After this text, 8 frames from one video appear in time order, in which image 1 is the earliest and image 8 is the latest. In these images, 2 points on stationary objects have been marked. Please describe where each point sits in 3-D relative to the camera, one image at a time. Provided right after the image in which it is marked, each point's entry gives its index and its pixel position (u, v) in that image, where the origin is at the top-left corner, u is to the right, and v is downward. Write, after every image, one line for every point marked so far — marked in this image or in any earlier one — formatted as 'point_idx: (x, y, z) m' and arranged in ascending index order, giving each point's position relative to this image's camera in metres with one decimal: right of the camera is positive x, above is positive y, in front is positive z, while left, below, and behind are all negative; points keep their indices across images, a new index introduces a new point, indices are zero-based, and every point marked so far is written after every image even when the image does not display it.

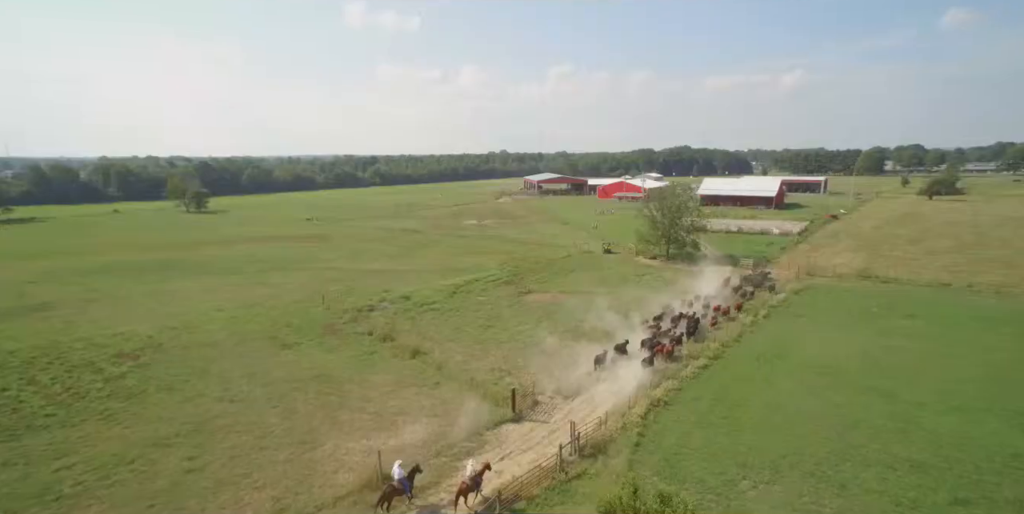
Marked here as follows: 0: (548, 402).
0: (+1.1, -4.4, +16.4) m
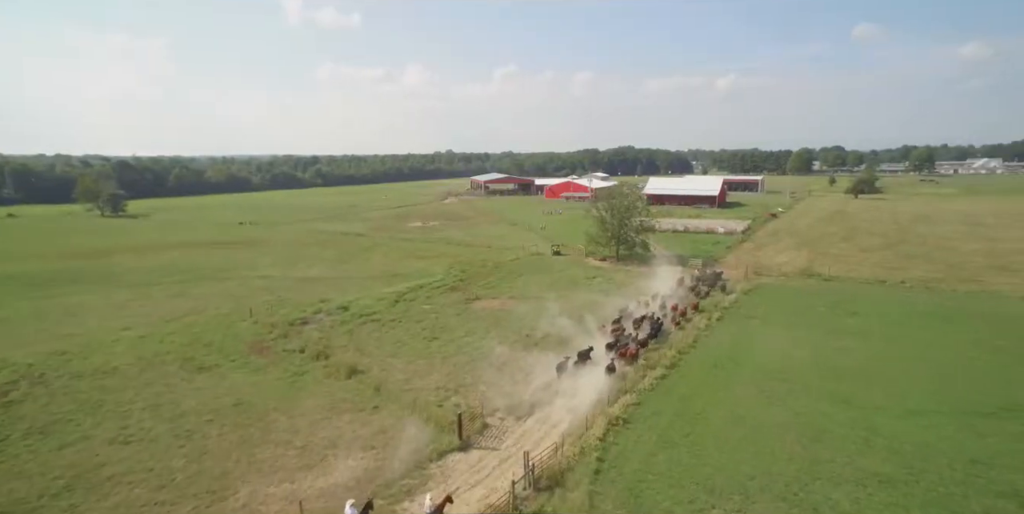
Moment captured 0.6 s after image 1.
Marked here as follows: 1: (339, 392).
0: (-0.4, -4.7, +15.0) m
1: (-5.3, -4.1, +16.6) m
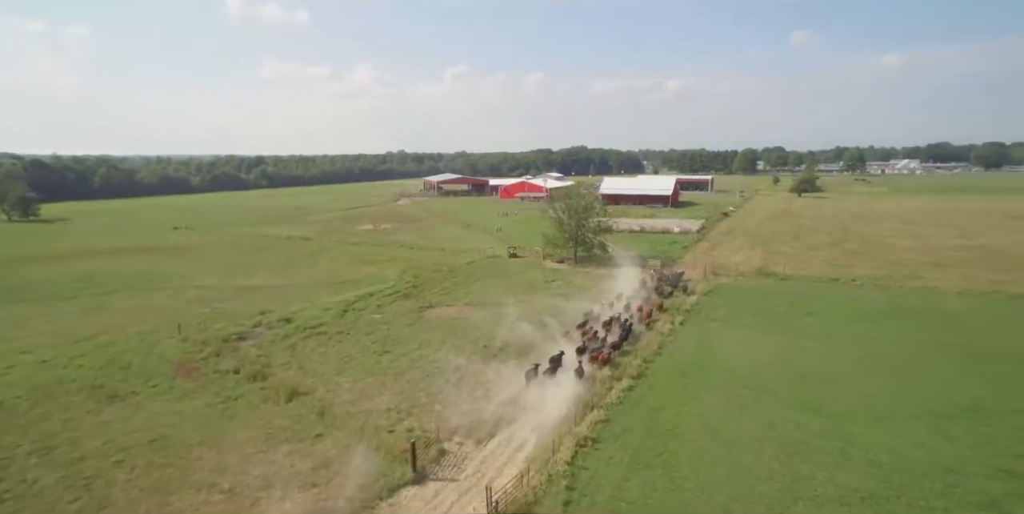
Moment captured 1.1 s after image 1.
0: (-1.4, -4.9, +13.7) m
1: (-6.5, -4.4, +14.8) m
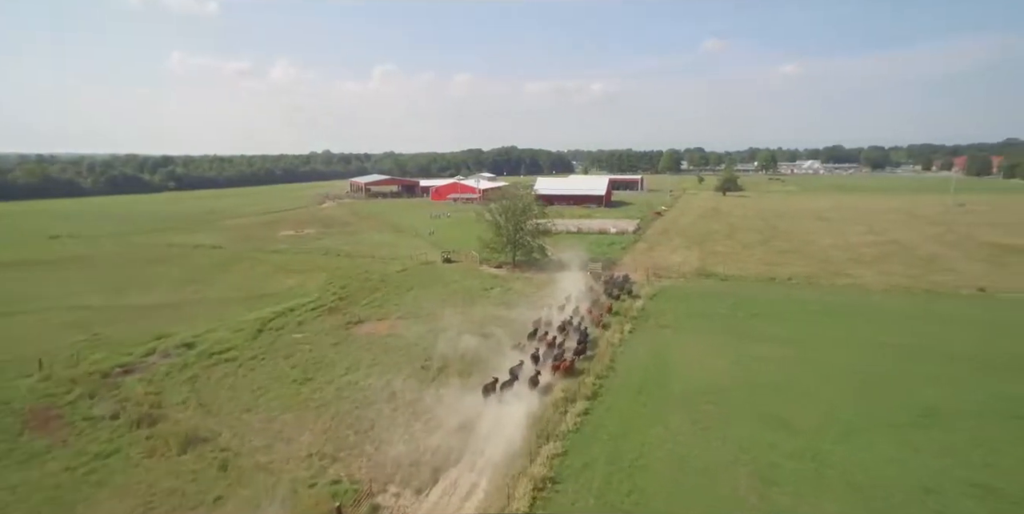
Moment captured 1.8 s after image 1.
0: (-2.5, -5.3, +11.5) m
1: (-7.7, -4.9, +12.0) m
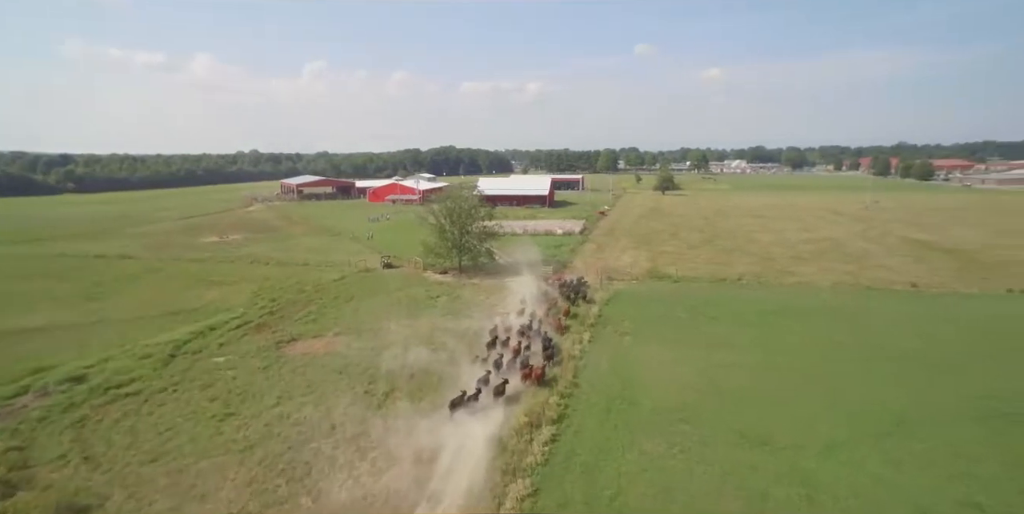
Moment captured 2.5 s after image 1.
0: (-3.1, -5.6, +9.5) m
1: (-8.3, -5.3, +9.4) m
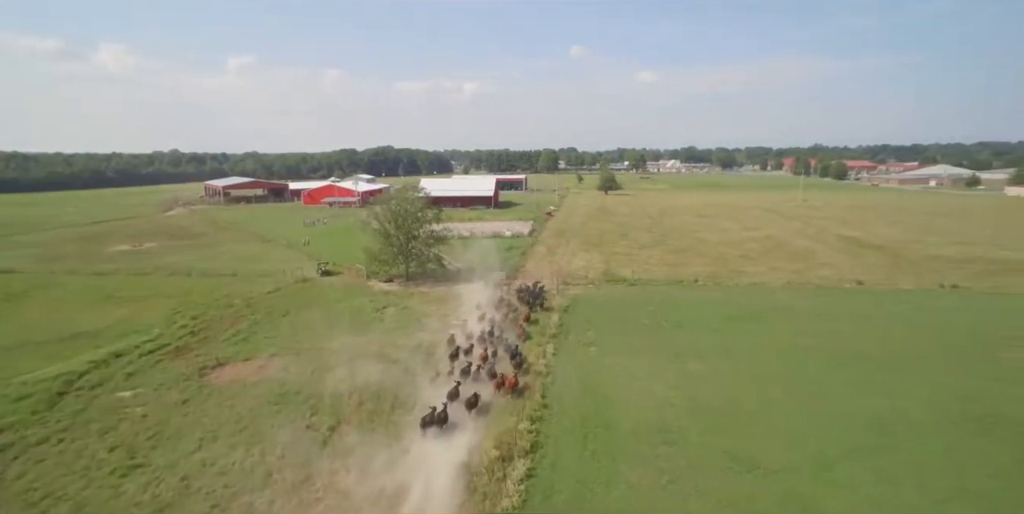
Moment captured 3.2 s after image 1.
0: (-3.2, -5.9, +7.5) m
1: (-8.4, -5.8, +6.8) m
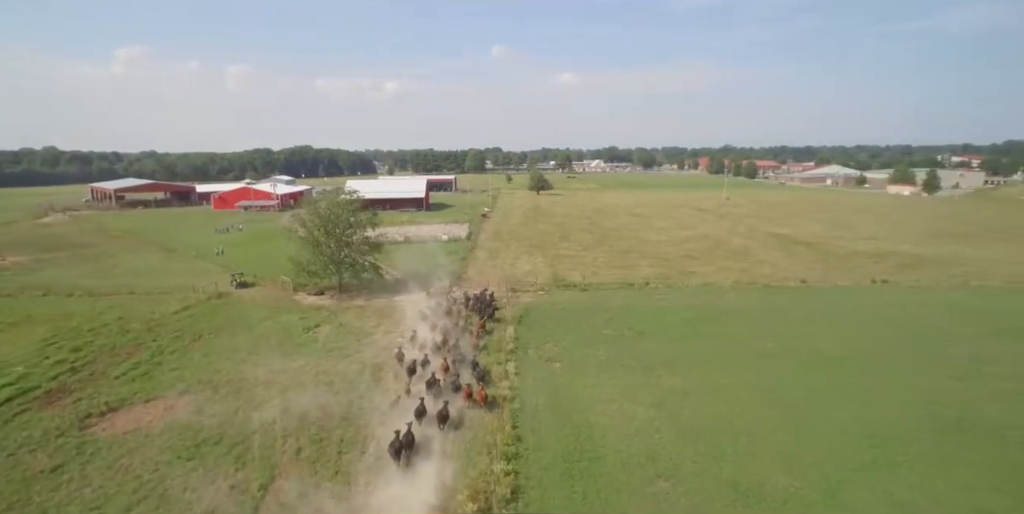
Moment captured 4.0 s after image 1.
0: (-2.8, -6.3, +5.1) m
1: (-7.9, -6.3, +3.8) m
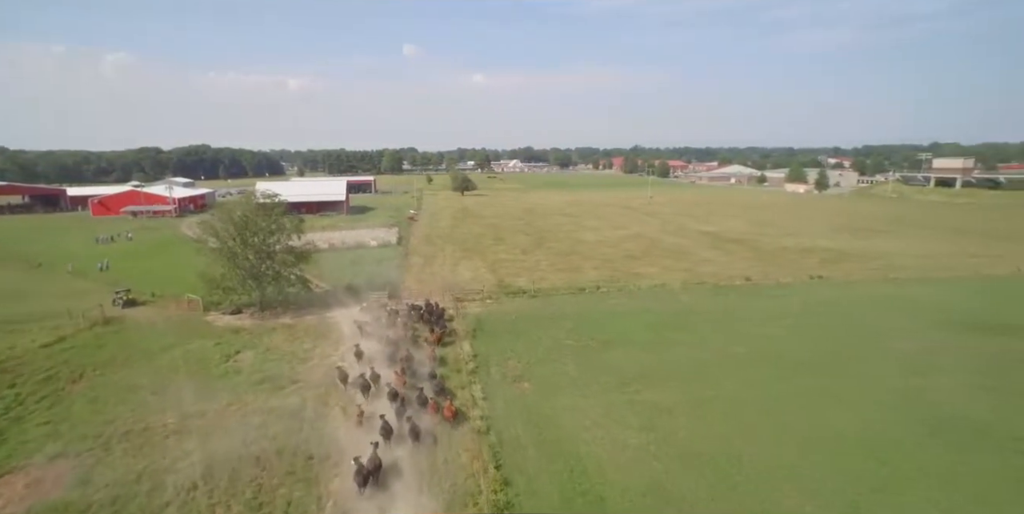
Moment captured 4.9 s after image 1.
0: (-1.7, -6.7, +2.7) m
1: (-6.5, -6.8, +0.7) m
